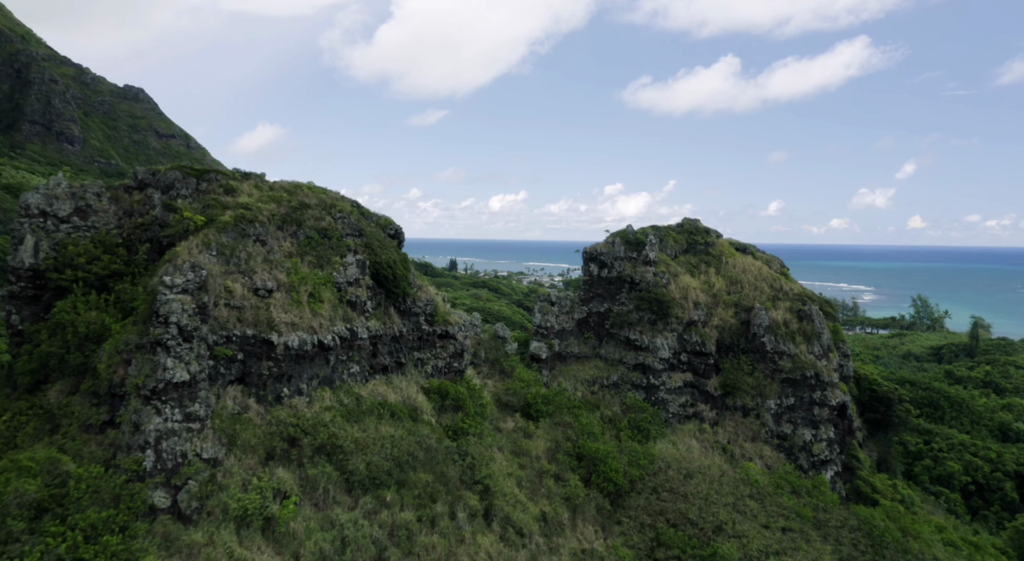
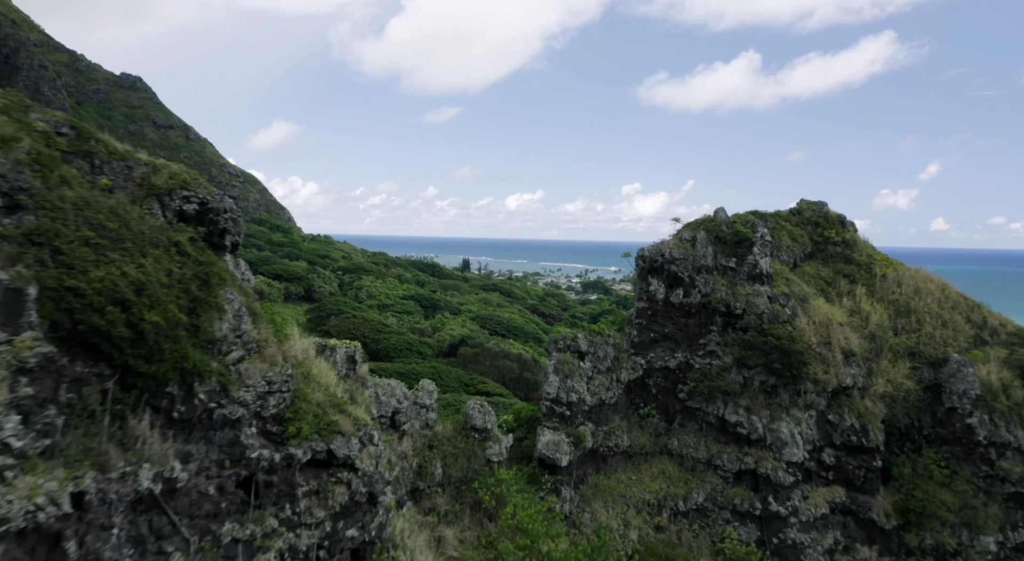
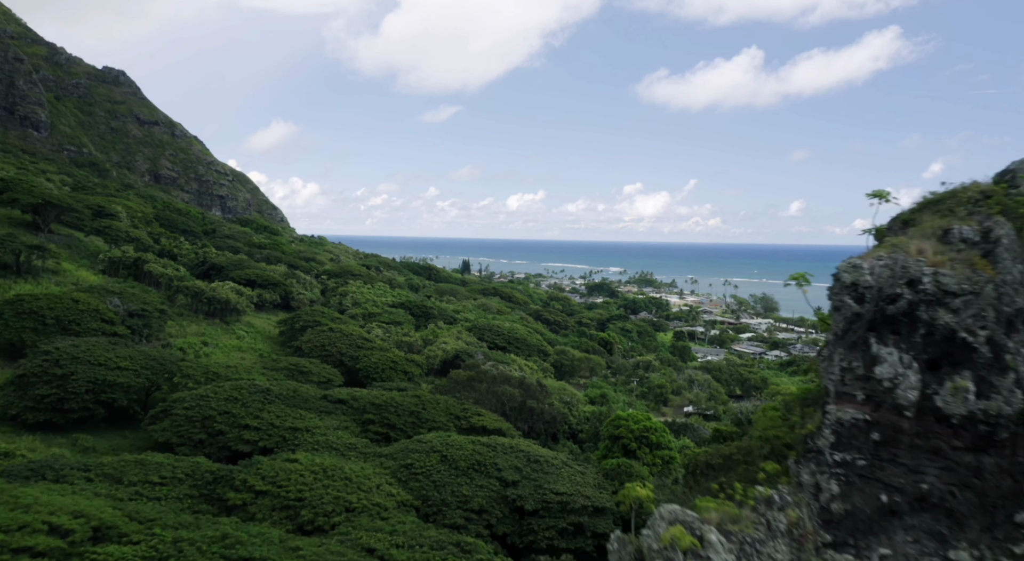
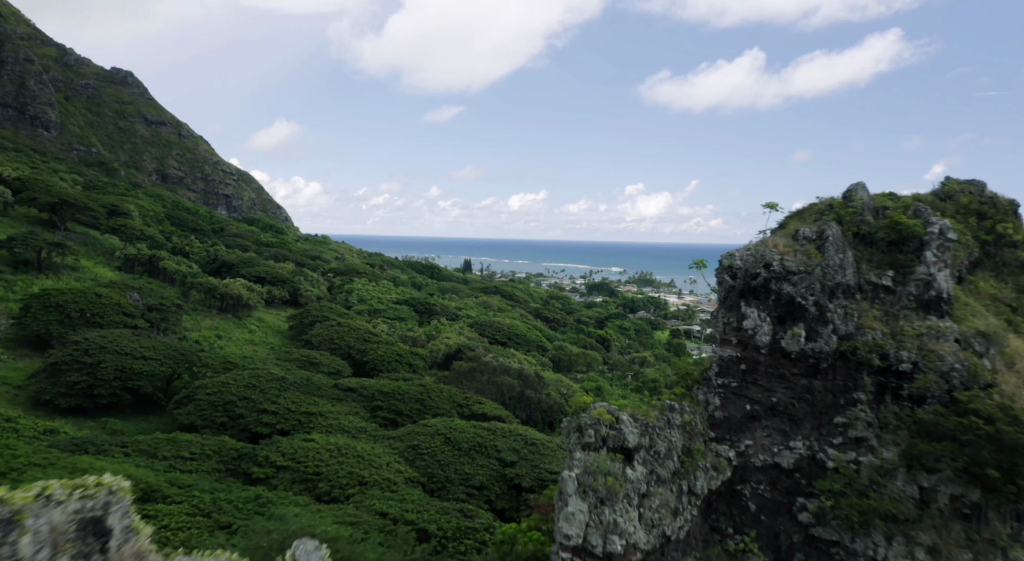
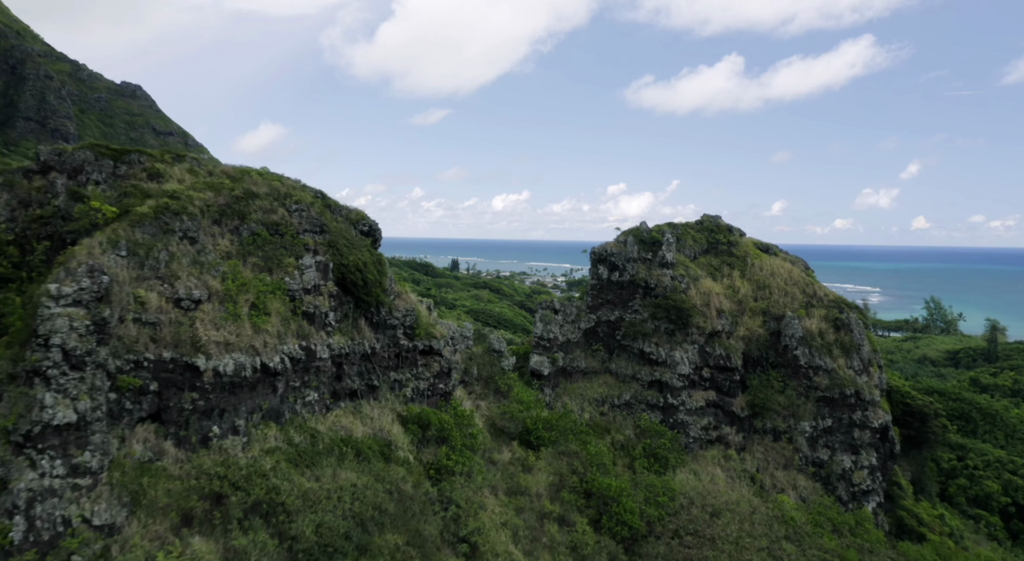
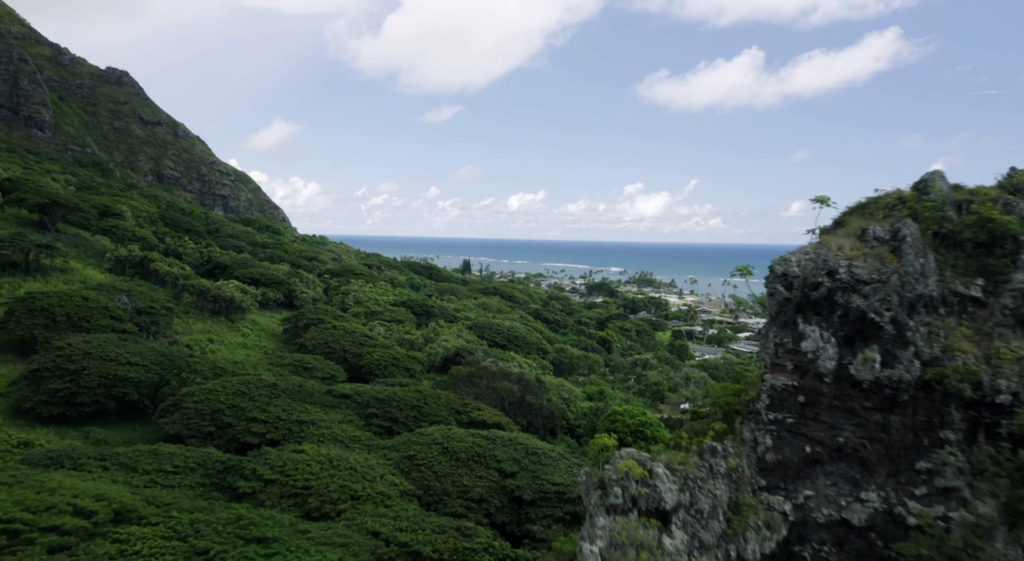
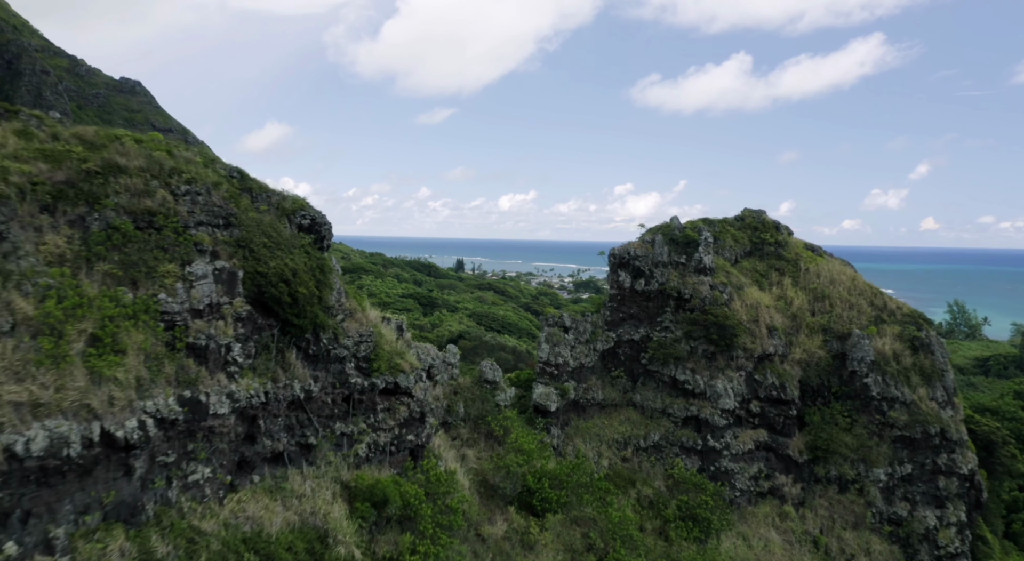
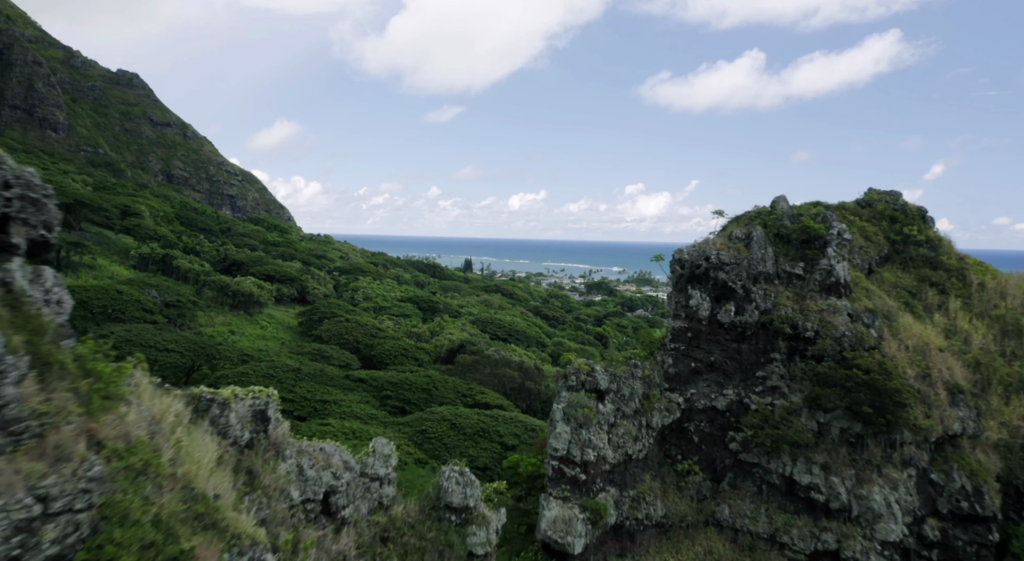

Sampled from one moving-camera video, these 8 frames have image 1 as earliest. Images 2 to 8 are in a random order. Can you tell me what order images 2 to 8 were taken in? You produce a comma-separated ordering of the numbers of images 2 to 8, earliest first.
5, 7, 2, 8, 4, 6, 3
